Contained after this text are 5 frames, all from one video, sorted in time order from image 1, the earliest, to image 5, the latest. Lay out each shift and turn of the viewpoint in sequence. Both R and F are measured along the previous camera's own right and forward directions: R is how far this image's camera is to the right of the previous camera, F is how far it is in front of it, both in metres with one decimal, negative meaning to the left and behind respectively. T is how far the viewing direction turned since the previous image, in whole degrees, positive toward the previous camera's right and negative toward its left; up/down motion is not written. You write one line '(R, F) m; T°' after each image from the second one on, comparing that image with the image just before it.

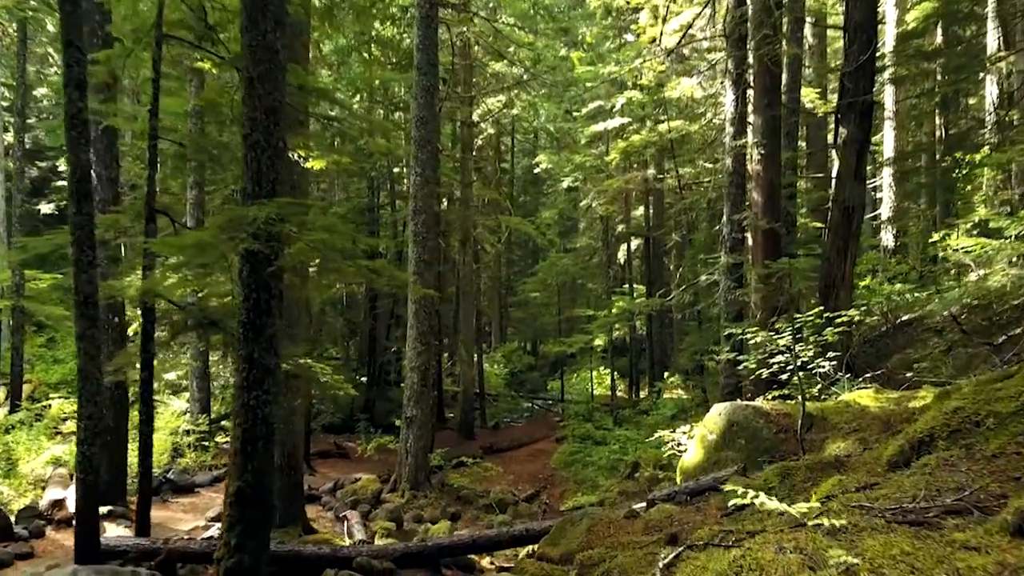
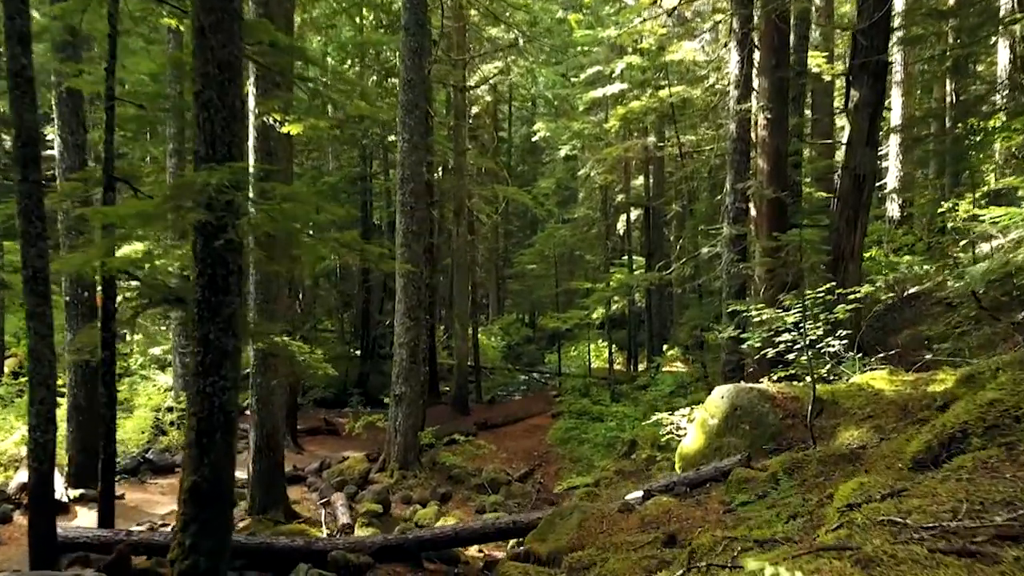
(+0.1, +0.5) m; 0°
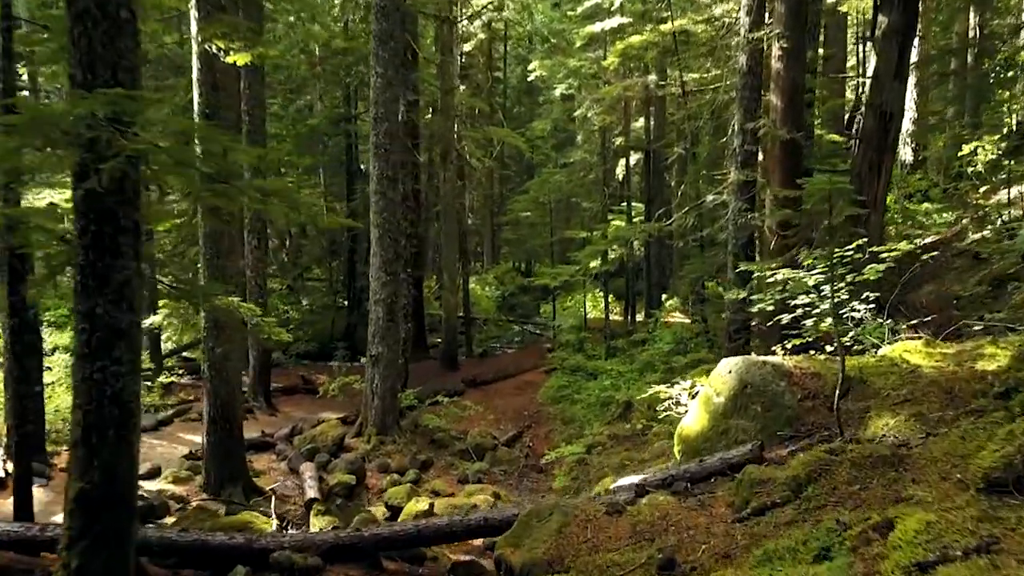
(+0.2, +1.0) m; 0°
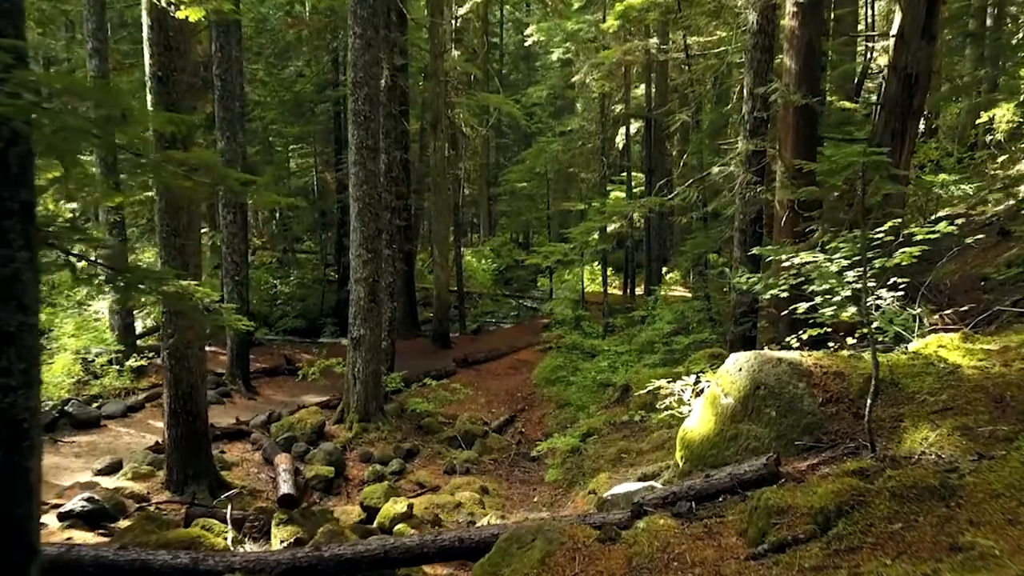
(+0.1, +0.7) m; 0°
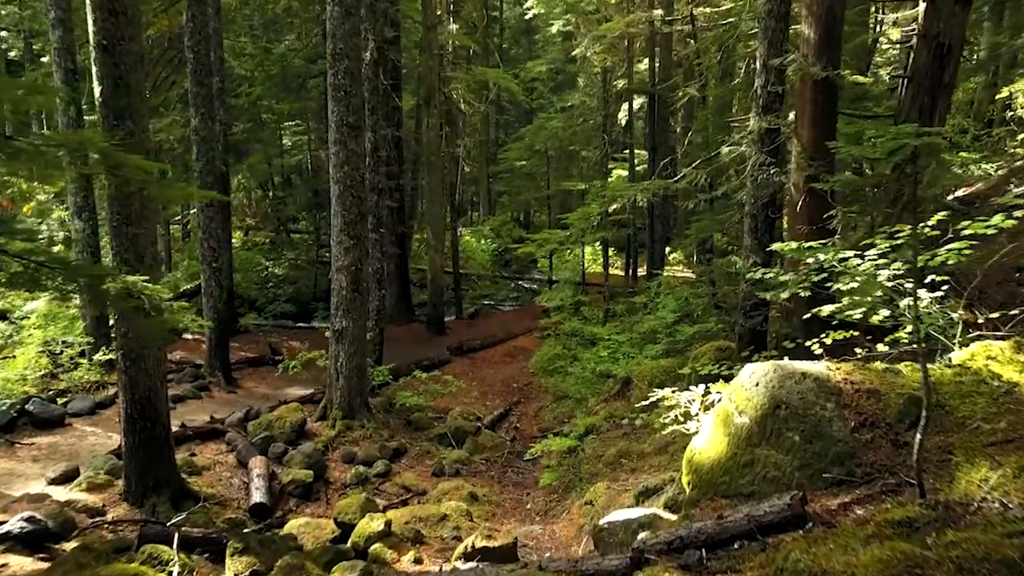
(+0.1, +0.7) m; 0°
